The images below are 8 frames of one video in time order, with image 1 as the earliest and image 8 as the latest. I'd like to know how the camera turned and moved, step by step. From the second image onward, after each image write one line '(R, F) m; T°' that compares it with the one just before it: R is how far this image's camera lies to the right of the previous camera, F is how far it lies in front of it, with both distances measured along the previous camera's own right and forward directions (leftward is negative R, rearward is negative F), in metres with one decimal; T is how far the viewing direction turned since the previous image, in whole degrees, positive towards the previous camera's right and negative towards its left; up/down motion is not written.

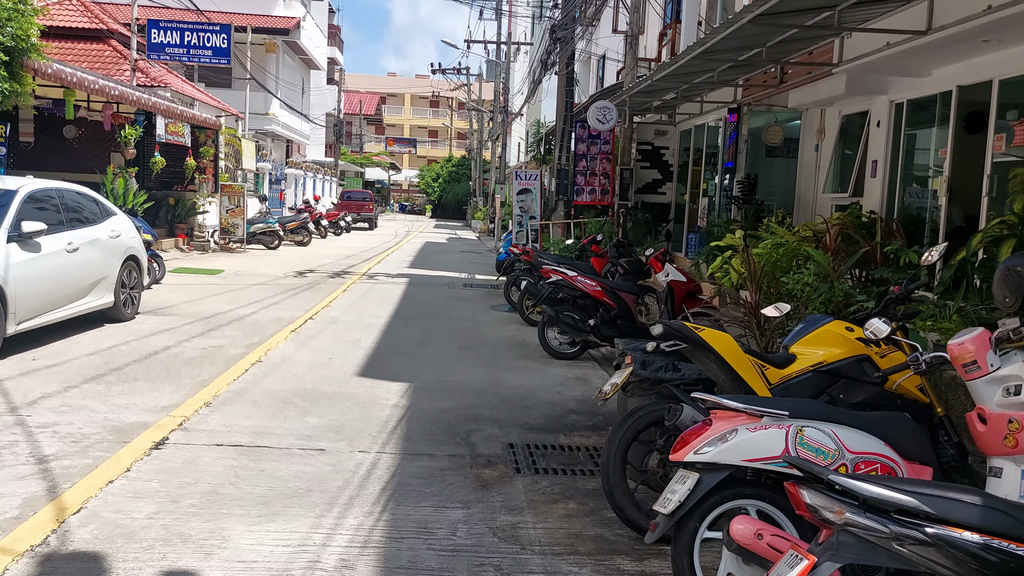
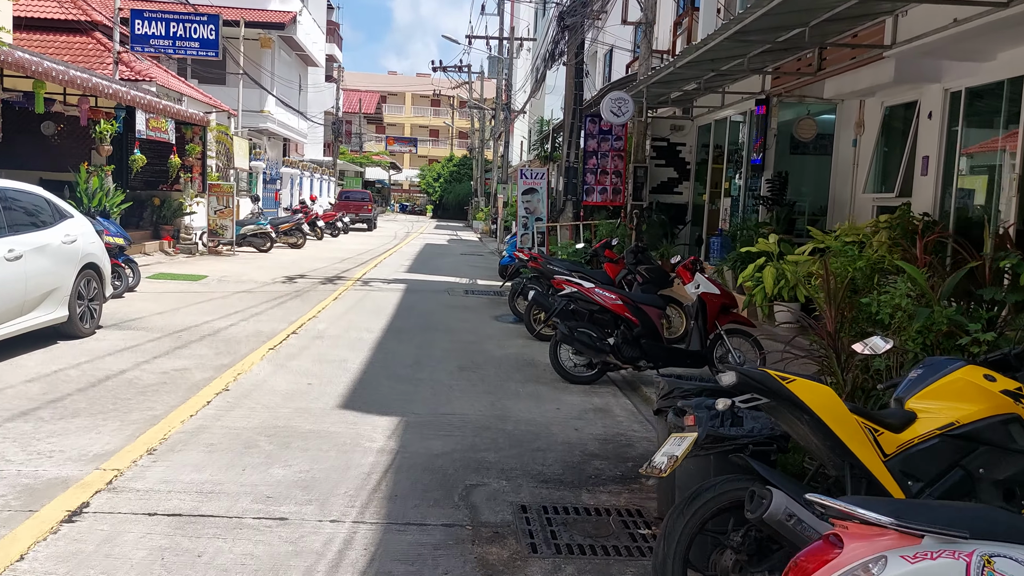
(-0.1, +1.1) m; 0°
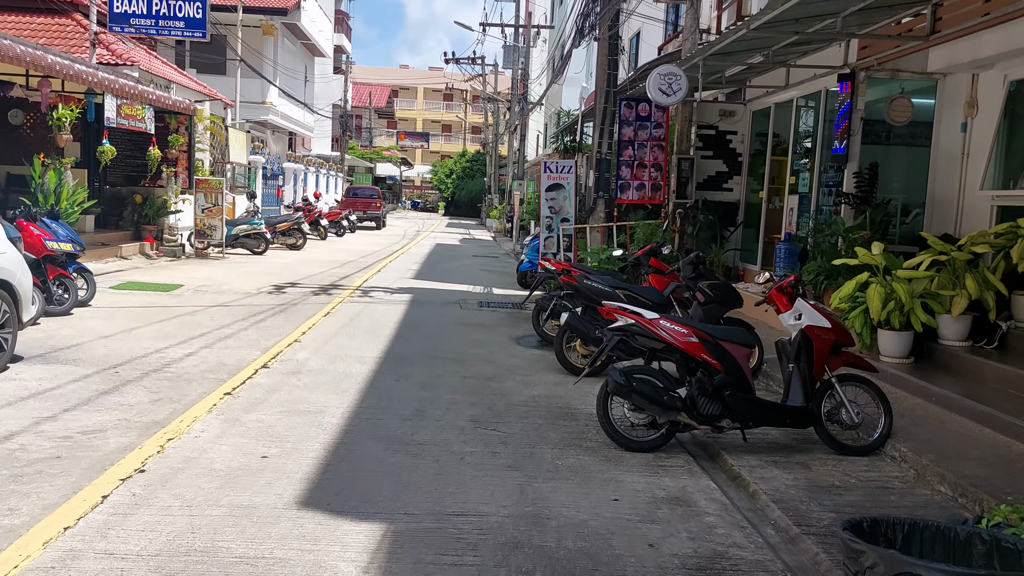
(-0.1, +2.0) m; -1°
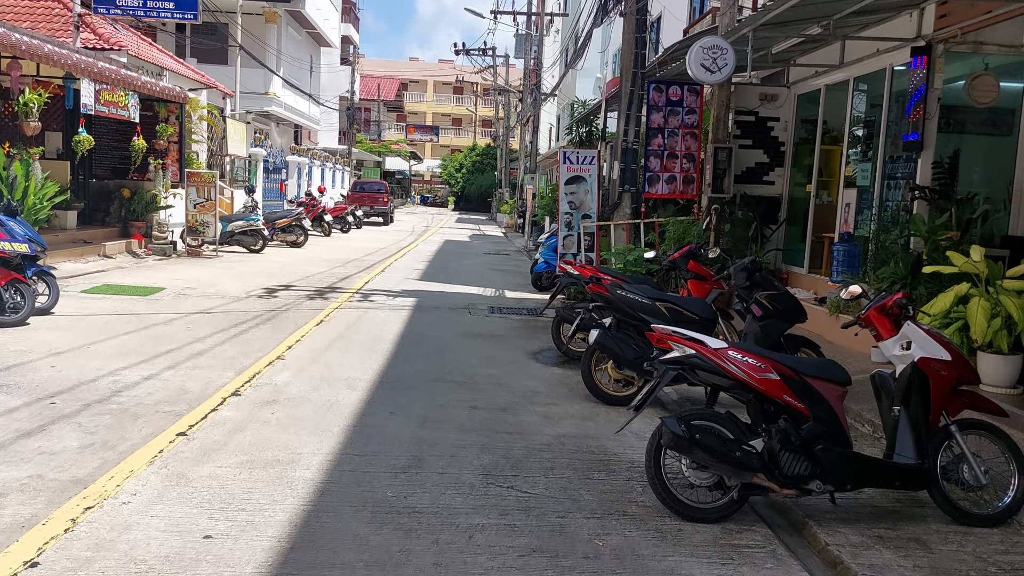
(-0.1, +1.3) m; -1°
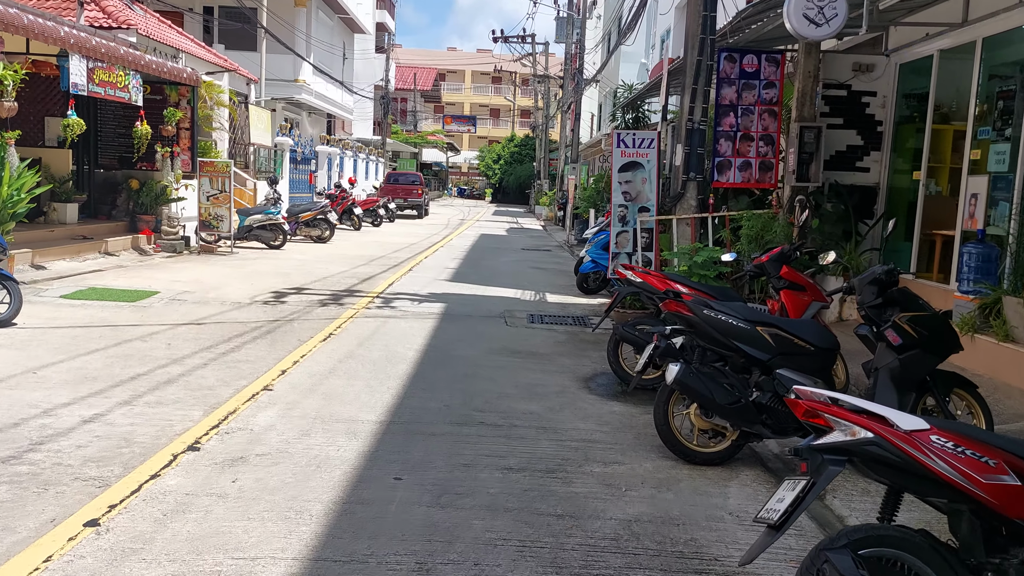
(-0.1, +1.6) m; -3°
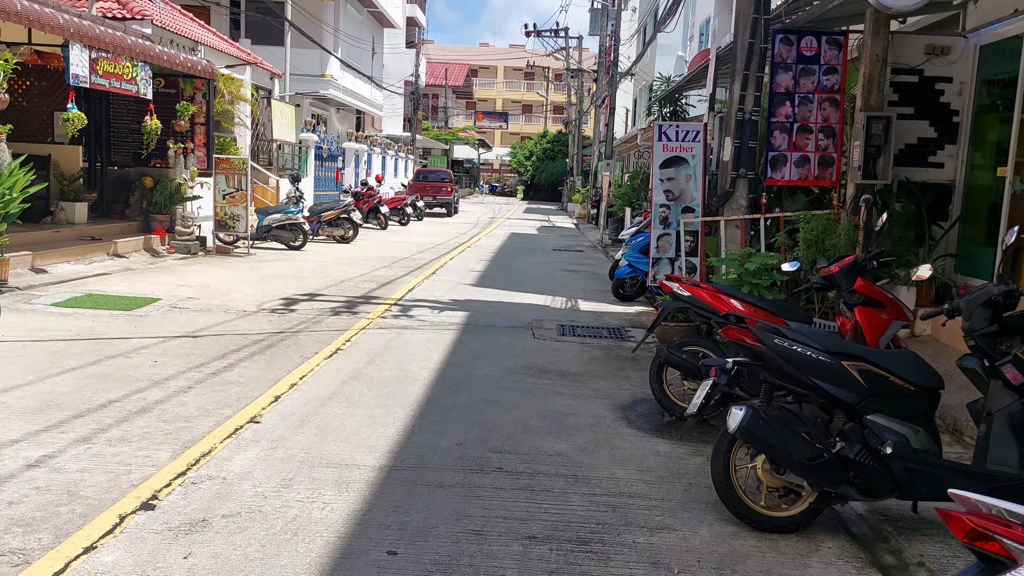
(0.0, +0.9) m; -2°
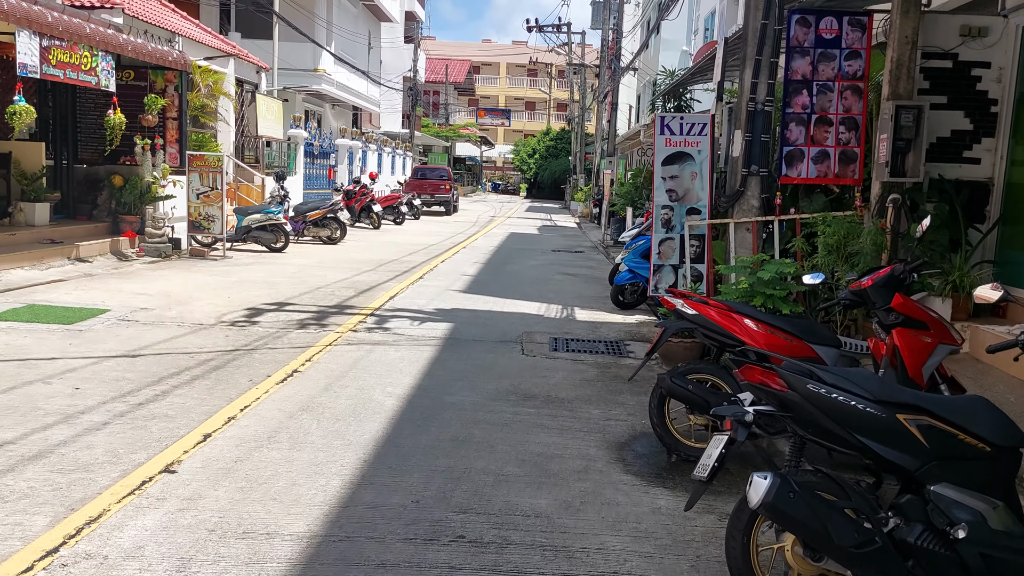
(+0.2, +0.9) m; 0°
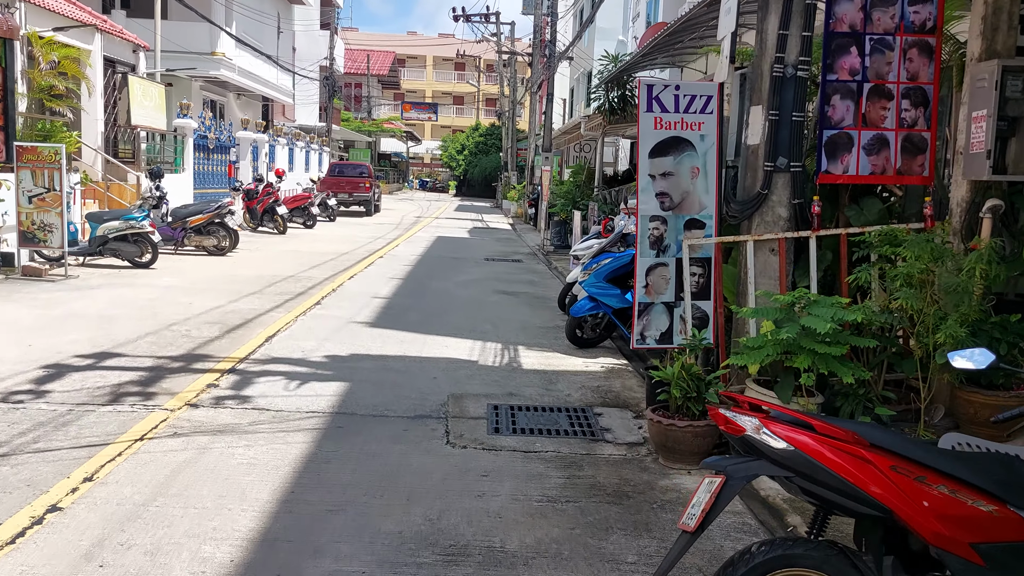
(+0.1, +2.6) m; +5°
